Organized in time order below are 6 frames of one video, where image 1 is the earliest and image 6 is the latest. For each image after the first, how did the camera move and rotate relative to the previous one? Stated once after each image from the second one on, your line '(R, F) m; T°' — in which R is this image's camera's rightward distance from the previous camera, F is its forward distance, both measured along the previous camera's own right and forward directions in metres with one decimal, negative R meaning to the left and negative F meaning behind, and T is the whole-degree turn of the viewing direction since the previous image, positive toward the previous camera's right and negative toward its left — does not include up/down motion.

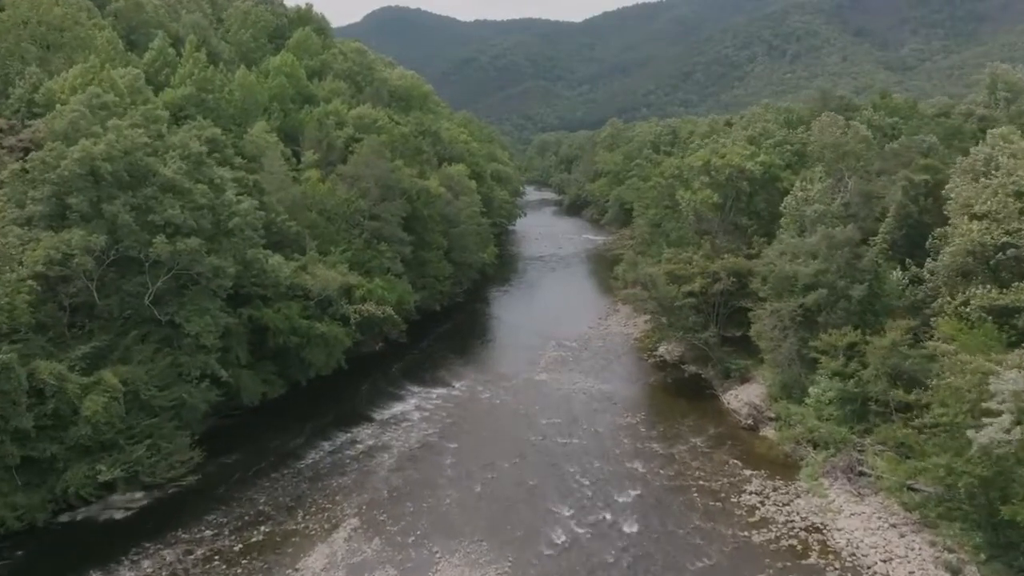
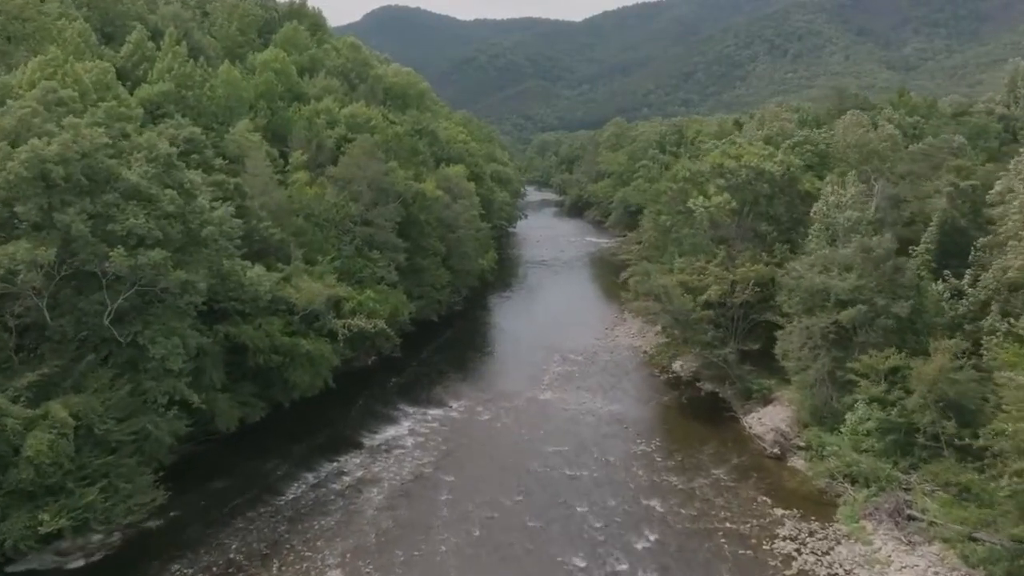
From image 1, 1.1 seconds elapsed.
(-0.1, +2.8) m; 0°
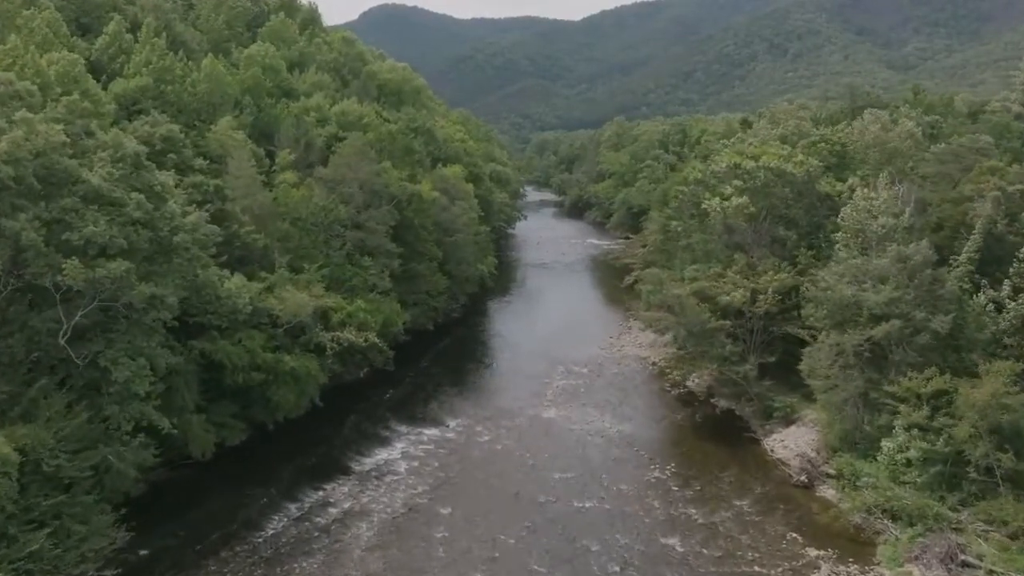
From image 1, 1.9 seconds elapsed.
(-0.2, +2.4) m; 0°
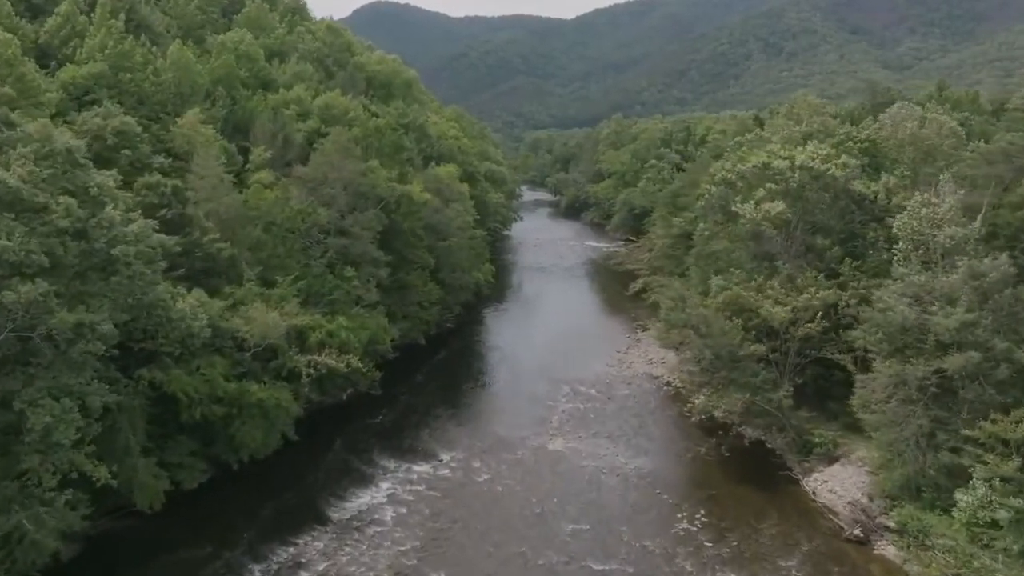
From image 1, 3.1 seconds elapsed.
(-0.4, +3.8) m; +1°
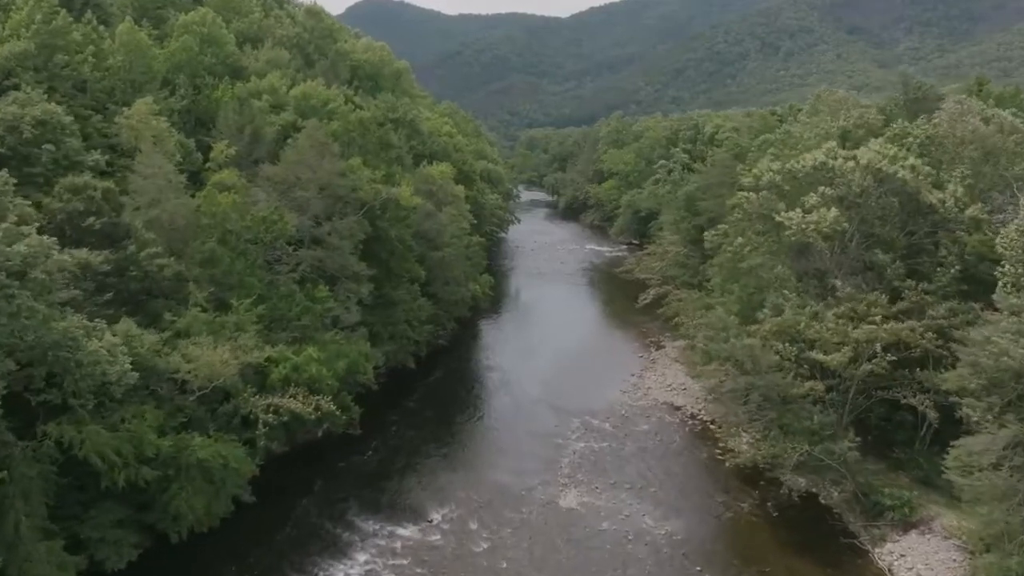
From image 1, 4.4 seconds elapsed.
(-0.4, +4.8) m; 0°
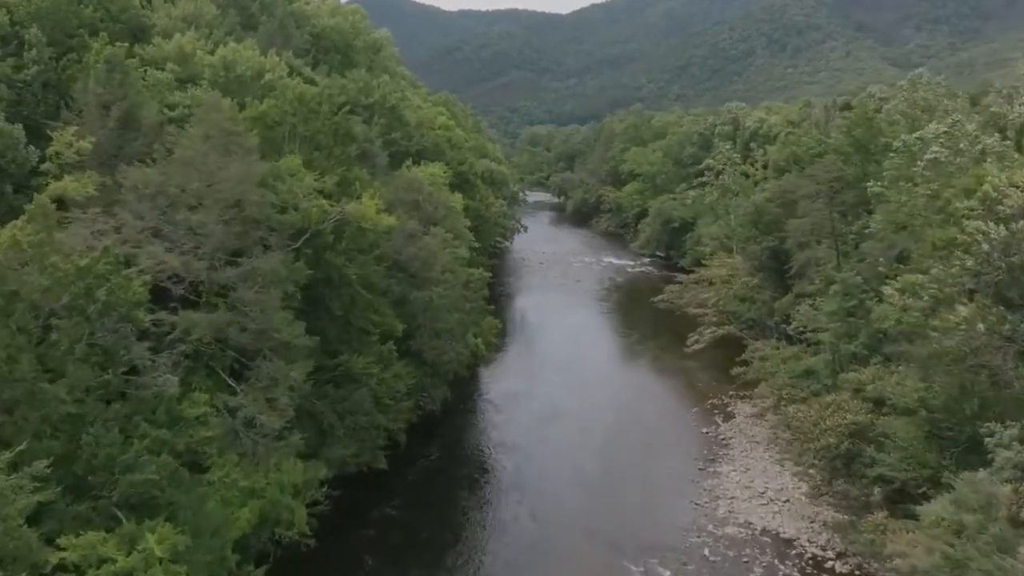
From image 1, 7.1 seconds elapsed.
(-0.7, +11.6) m; 0°
